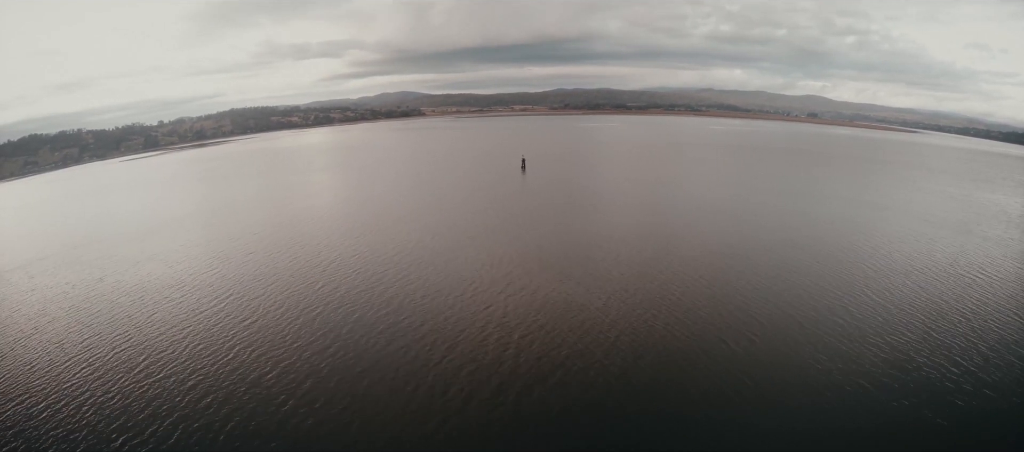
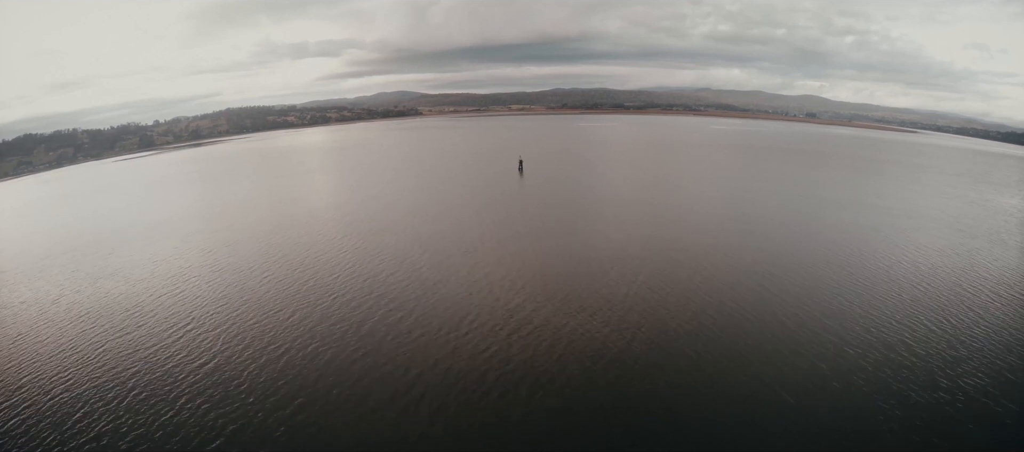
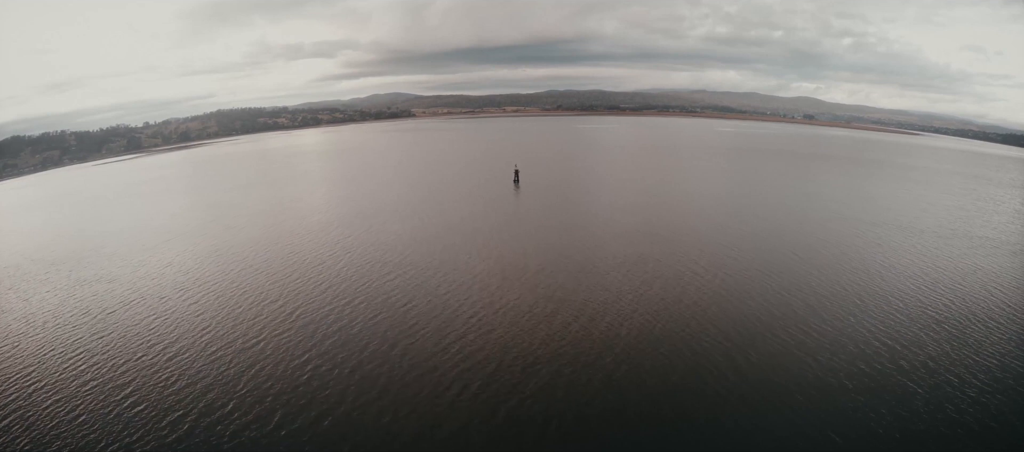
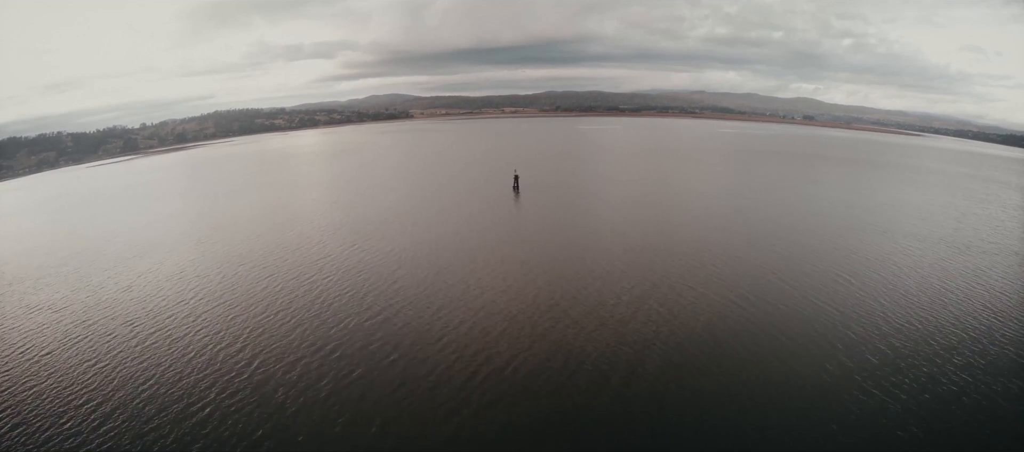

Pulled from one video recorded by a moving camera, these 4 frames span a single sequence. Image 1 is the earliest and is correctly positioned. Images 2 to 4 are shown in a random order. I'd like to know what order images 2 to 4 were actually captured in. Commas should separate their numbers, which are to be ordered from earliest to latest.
2, 3, 4
